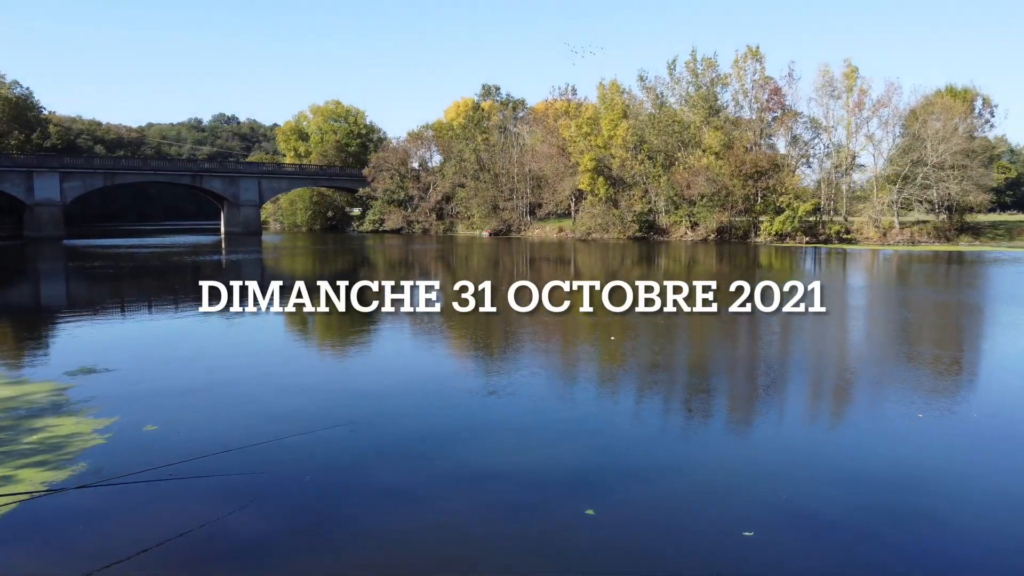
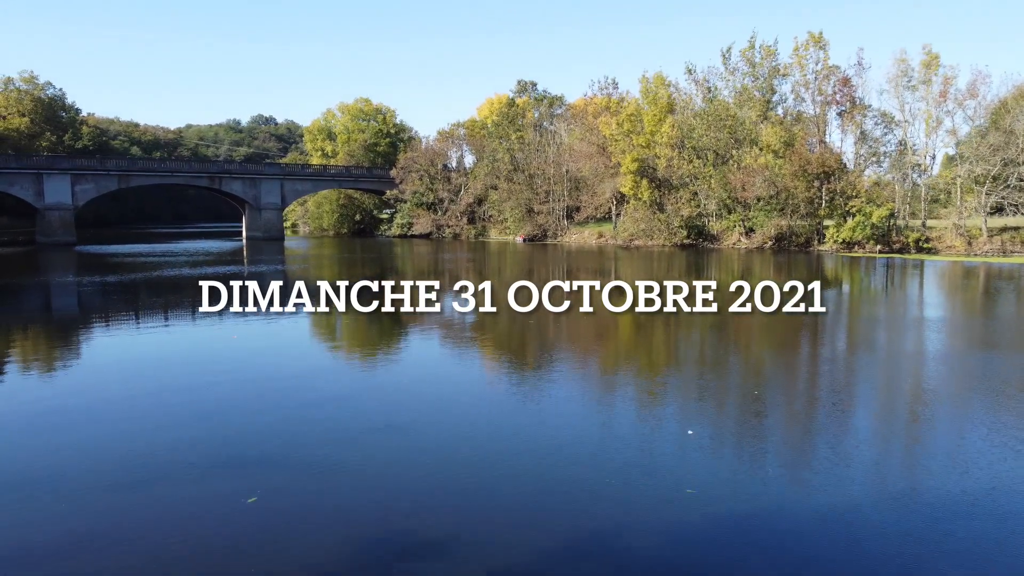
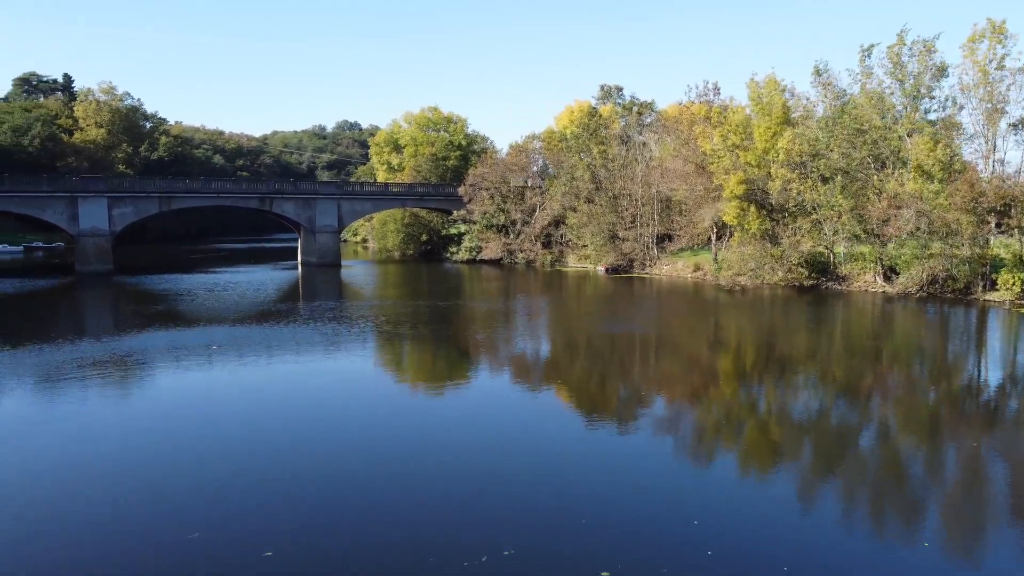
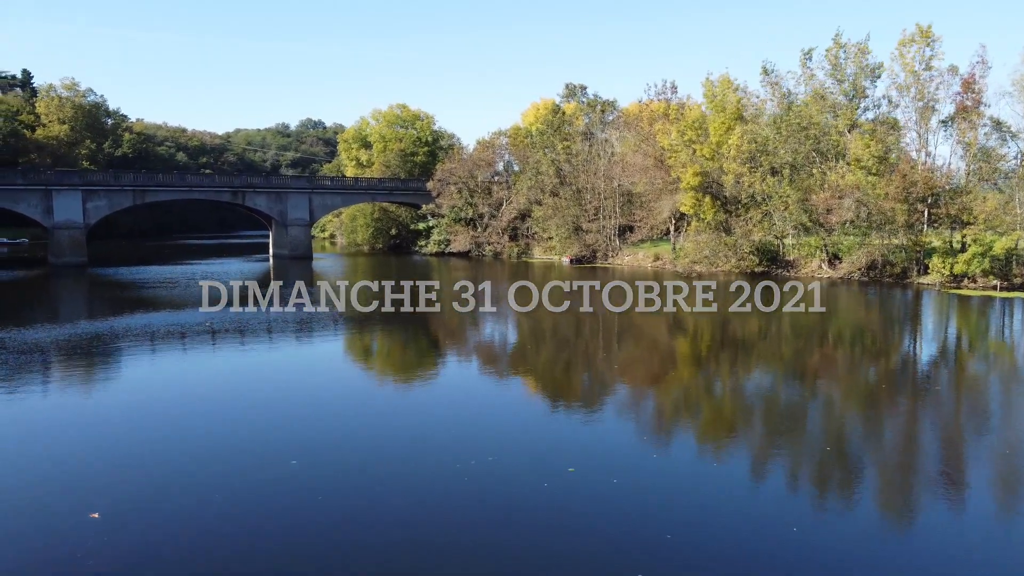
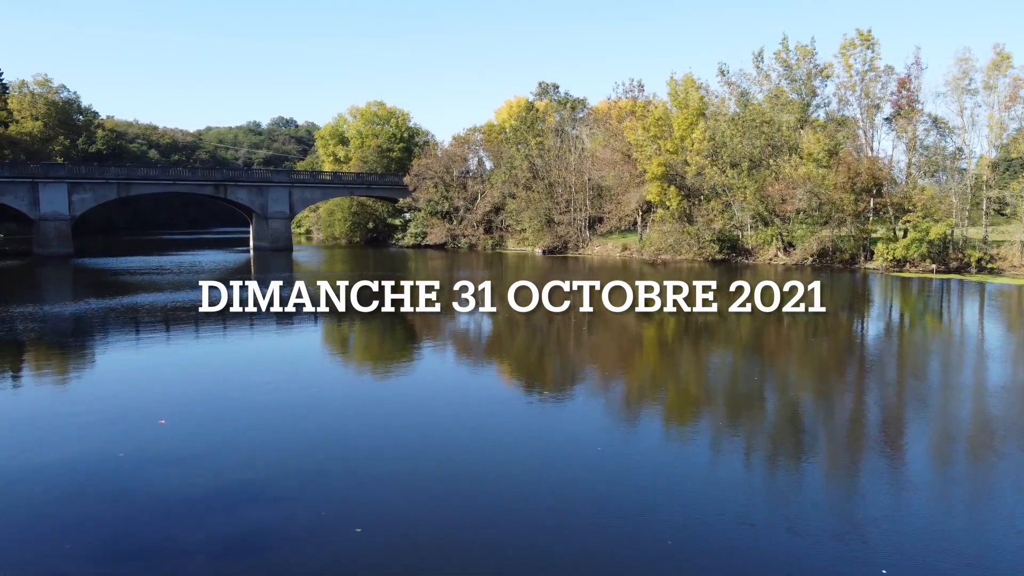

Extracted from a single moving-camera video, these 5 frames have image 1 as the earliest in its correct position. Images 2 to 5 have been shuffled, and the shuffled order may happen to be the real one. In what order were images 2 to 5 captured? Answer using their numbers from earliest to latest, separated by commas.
2, 5, 4, 3
